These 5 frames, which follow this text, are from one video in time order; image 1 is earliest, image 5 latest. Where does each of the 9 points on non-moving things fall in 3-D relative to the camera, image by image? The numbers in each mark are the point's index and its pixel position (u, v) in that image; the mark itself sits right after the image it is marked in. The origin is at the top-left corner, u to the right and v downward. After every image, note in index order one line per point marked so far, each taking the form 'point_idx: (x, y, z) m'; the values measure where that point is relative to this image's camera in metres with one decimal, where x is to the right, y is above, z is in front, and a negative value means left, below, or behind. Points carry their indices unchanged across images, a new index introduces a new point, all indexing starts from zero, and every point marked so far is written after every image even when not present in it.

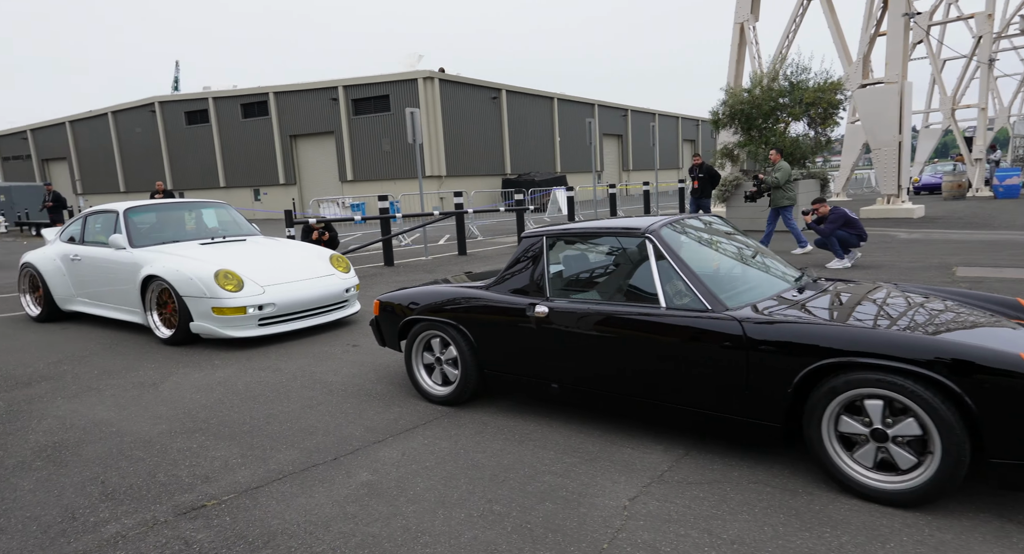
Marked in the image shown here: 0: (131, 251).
0: (-3.7, +0.3, +5.9) m
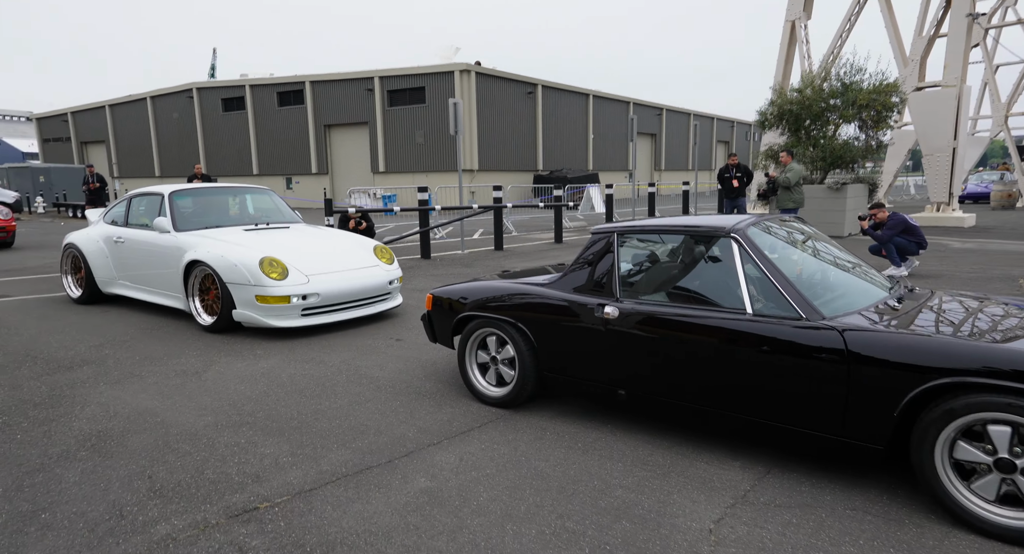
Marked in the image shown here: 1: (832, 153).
0: (-3.3, +0.4, +5.8) m
1: (+7.2, +2.8, +13.3) m
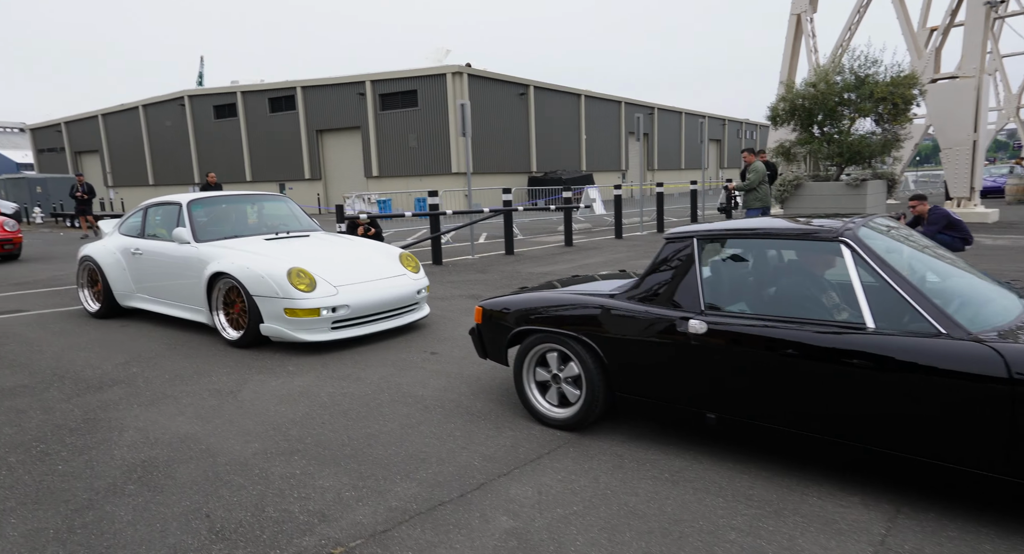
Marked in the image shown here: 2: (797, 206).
0: (-2.9, +0.3, +5.5) m
1: (+7.4, +2.8, +13.2) m
2: (+6.7, +1.7, +14.1) m
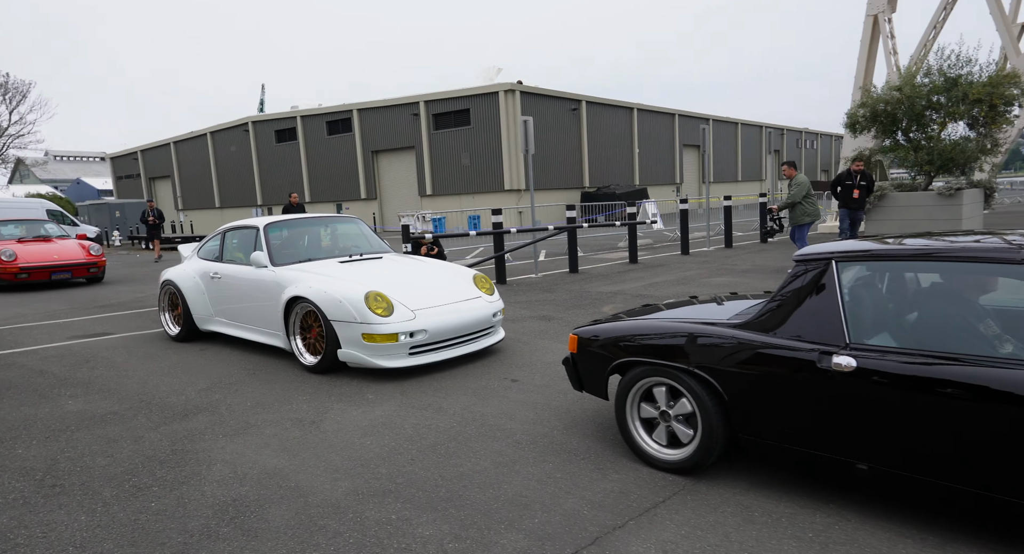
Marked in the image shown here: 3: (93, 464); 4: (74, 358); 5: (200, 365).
0: (-2.2, +0.1, +5.5) m
1: (+8.7, +2.5, +12.3) m
2: (+8.1, +1.3, +13.2) m
3: (-2.4, -1.1, +3.4) m
4: (-4.5, -0.9, +6.1) m
5: (-2.9, -0.8, +5.6) m
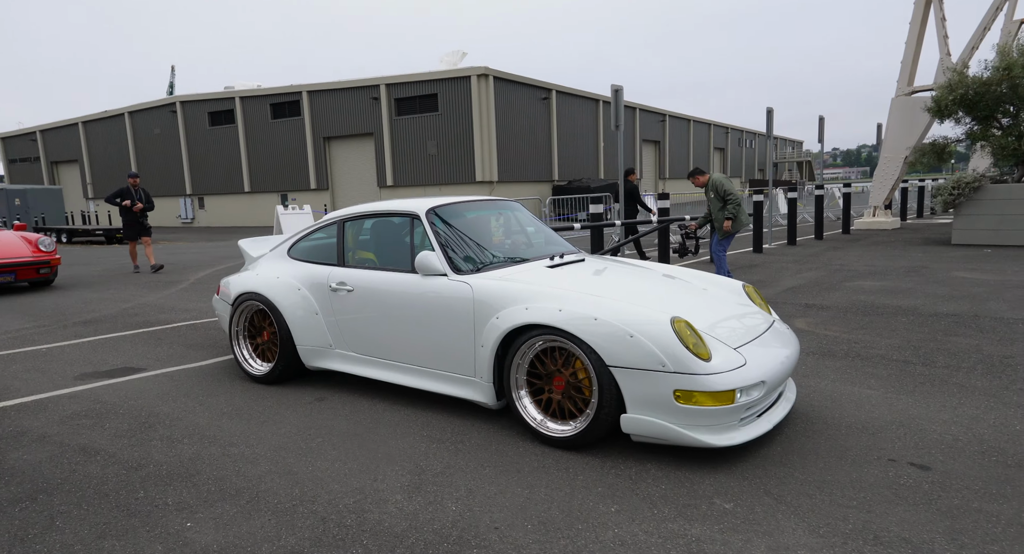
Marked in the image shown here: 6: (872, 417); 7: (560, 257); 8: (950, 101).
0: (-0.3, 0.0, +3.7) m
1: (+10.1, +2.5, +11.2) m
2: (+9.5, +1.3, +12.1) m
3: (-0.3, -1.2, +1.5) m
4: (-2.6, -1.0, +4.1) m
5: (-1.0, -0.9, +3.6) m
6: (+2.2, -0.8, +3.6) m
7: (+0.4, +0.1, +4.2) m
8: (+9.1, +3.5, +12.2) m
